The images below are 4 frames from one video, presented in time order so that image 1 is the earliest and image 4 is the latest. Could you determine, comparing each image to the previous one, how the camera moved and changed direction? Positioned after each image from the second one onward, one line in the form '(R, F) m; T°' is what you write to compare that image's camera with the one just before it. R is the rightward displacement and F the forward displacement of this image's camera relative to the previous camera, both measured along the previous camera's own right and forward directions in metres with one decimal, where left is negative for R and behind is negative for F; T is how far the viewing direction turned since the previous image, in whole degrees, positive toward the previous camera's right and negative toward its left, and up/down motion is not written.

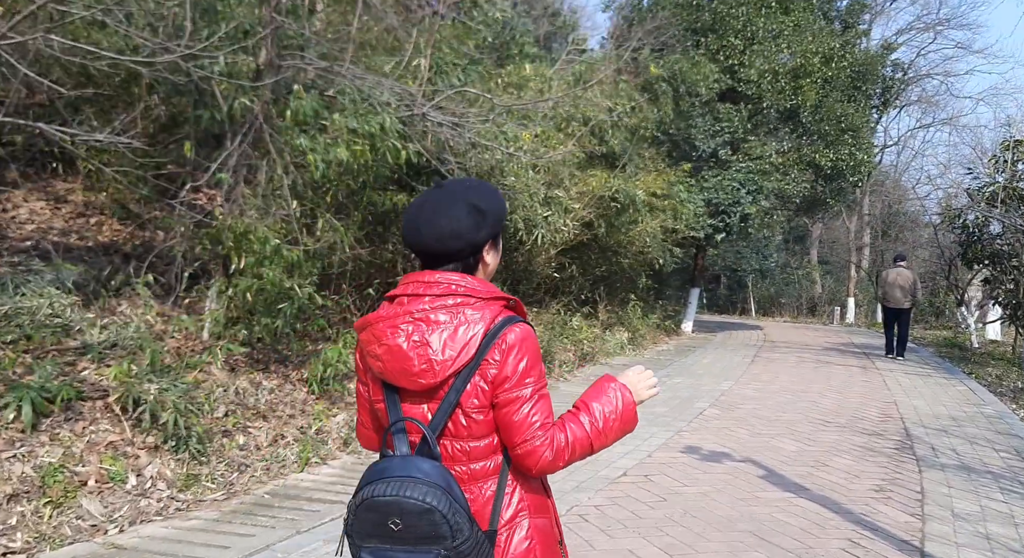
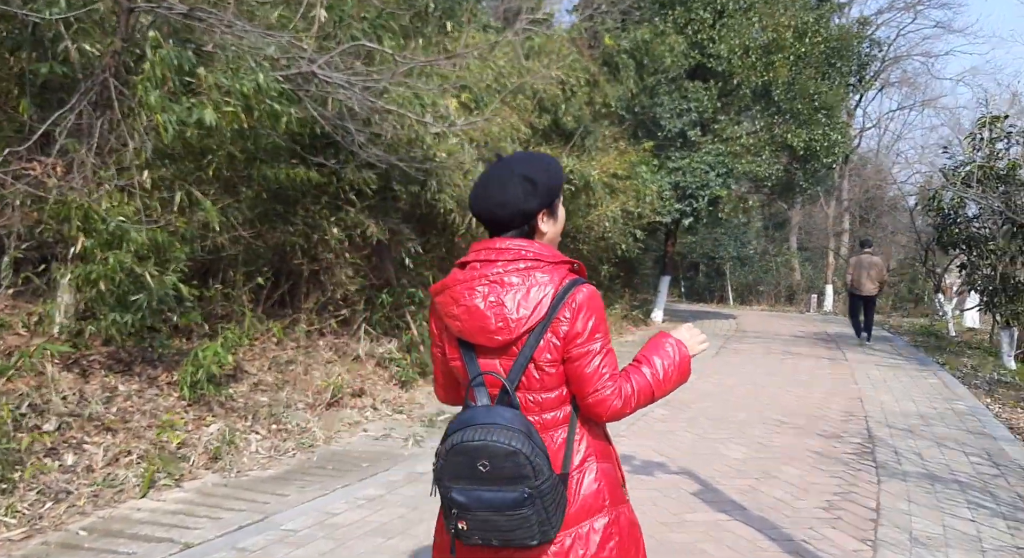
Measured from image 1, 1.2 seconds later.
(+0.5, +0.7) m; +1°
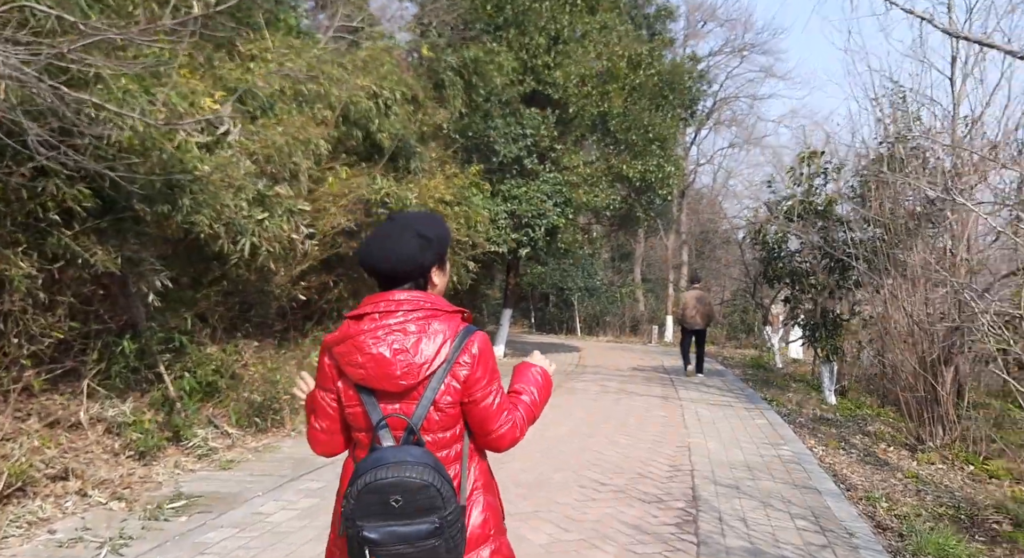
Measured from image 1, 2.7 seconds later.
(+0.5, +1.0) m; +10°
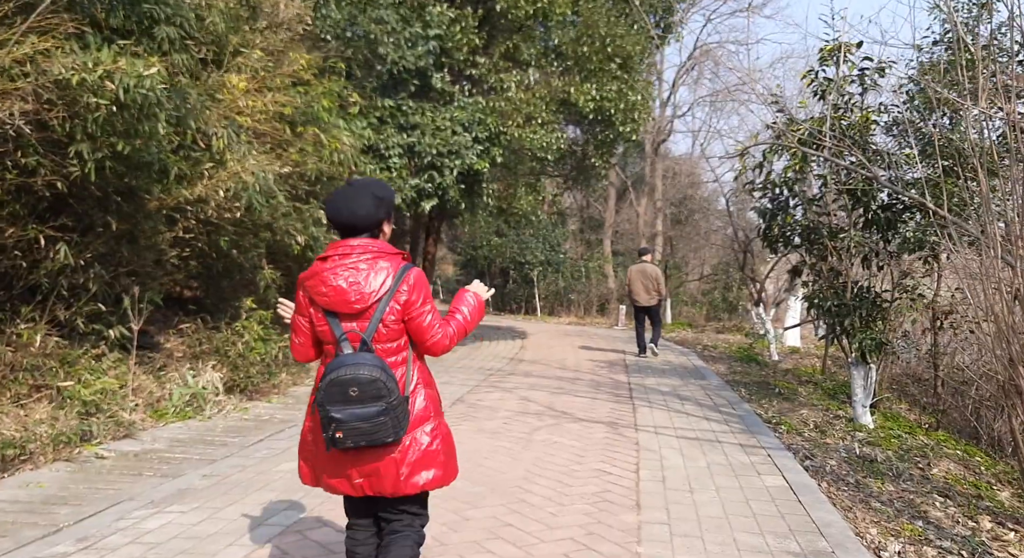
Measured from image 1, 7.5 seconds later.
(+1.0, +3.9) m; +2°
